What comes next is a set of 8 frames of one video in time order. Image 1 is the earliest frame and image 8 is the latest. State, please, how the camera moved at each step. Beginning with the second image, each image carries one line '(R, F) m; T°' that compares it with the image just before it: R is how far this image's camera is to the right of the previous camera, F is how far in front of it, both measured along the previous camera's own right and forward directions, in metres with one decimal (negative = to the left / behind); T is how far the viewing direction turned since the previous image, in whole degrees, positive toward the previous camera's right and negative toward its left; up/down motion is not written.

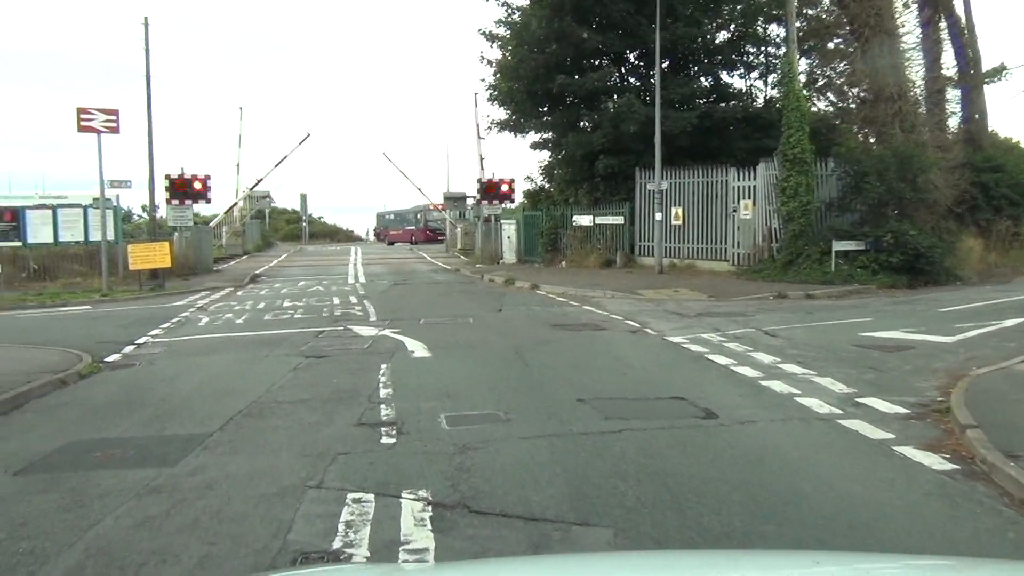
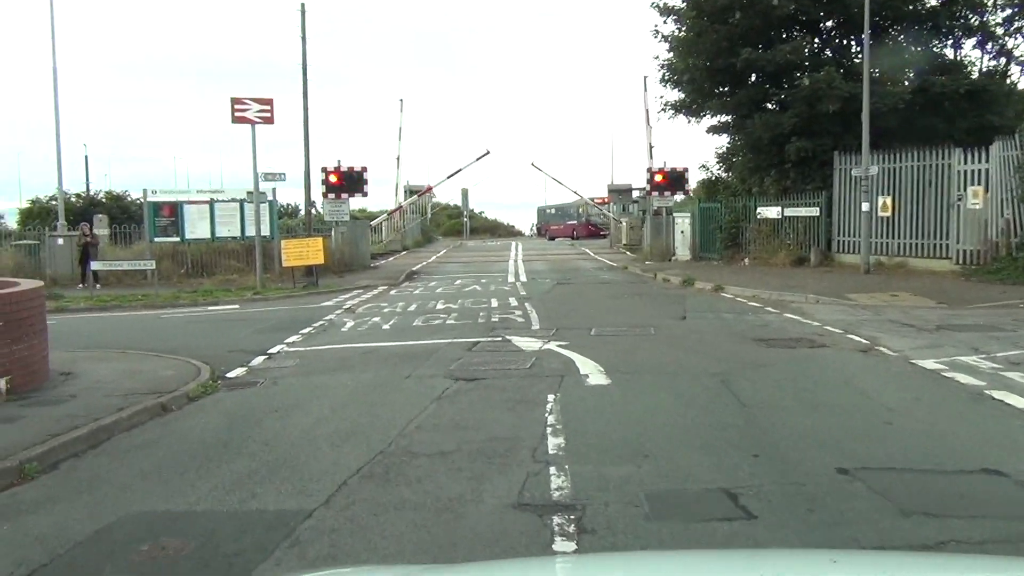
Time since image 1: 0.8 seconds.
(-0.4, +2.6) m; -10°
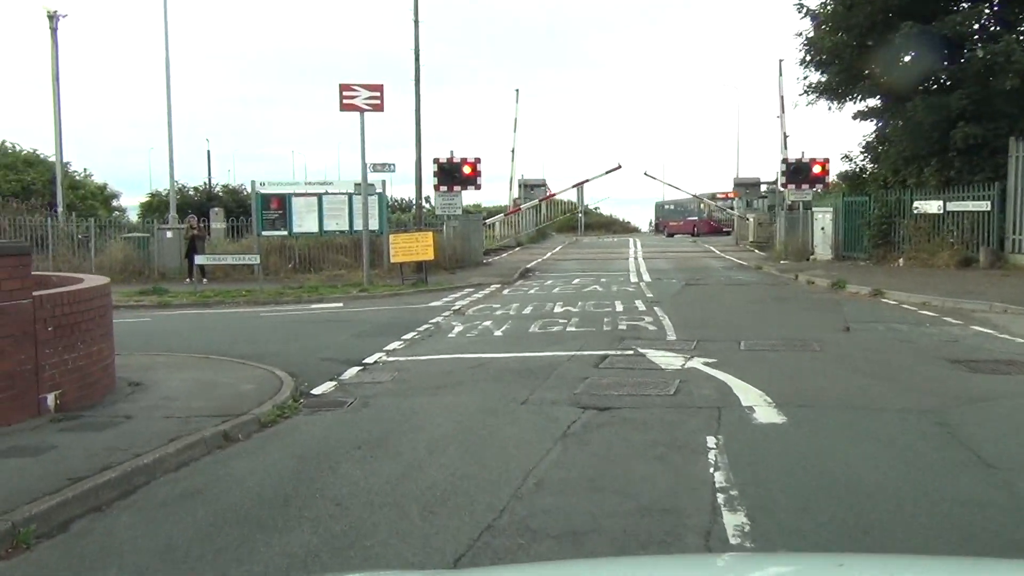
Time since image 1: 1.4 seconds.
(-0.3, +2.0) m; -7°
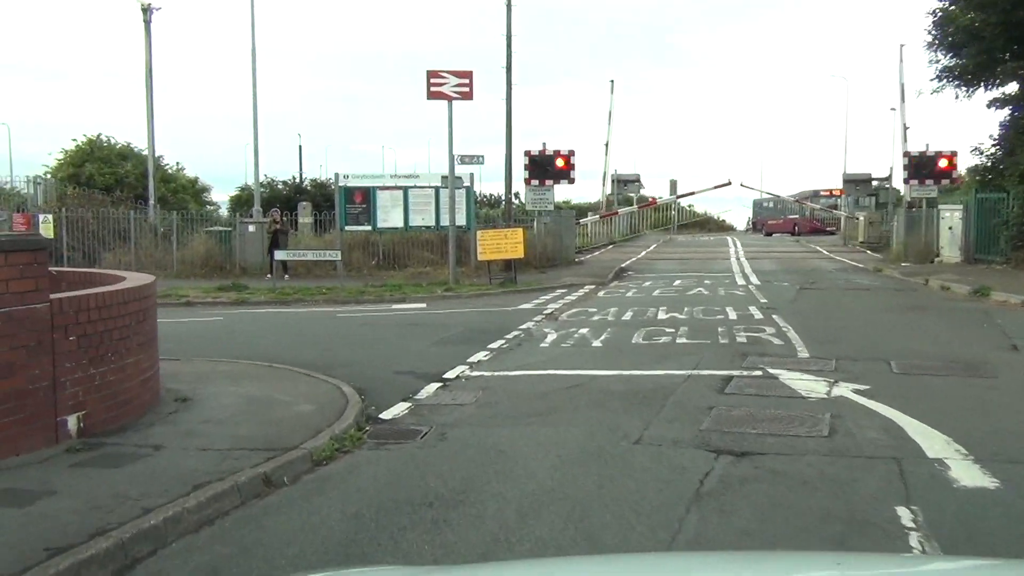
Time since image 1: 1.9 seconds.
(-0.2, +1.6) m; -5°
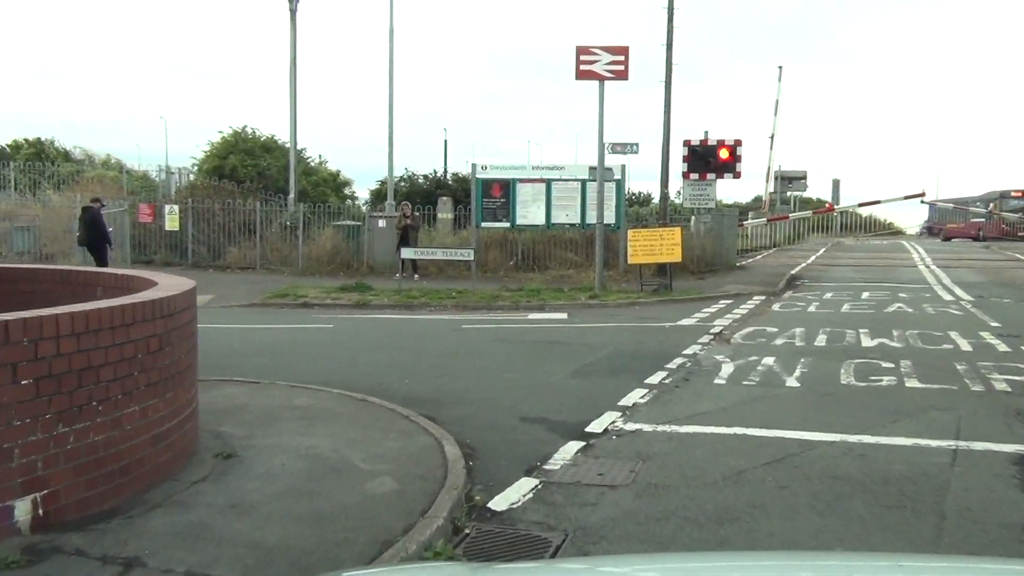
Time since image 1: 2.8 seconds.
(-0.2, +2.8) m; -9°
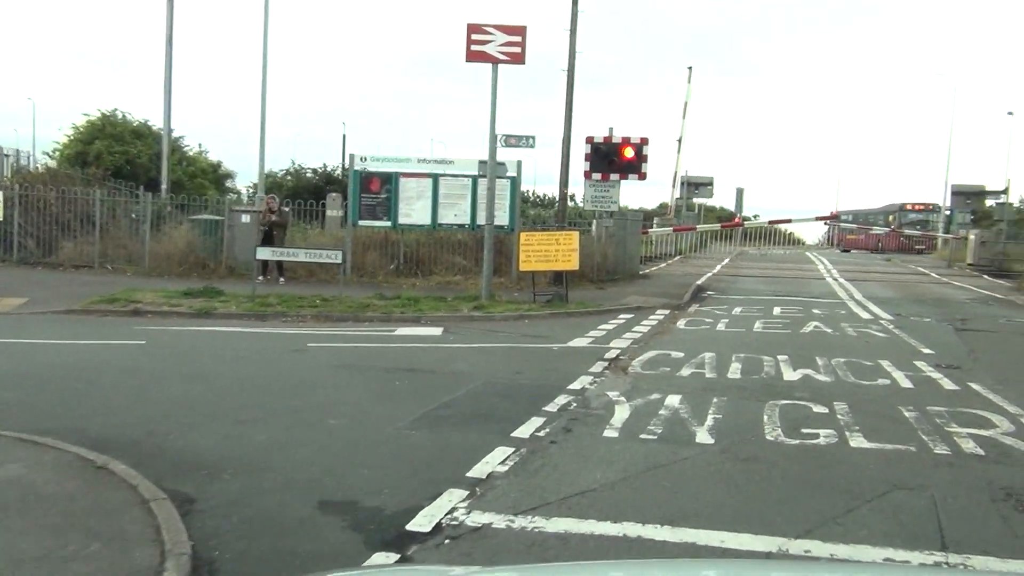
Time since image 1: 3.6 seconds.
(+0.6, +2.4) m; +6°
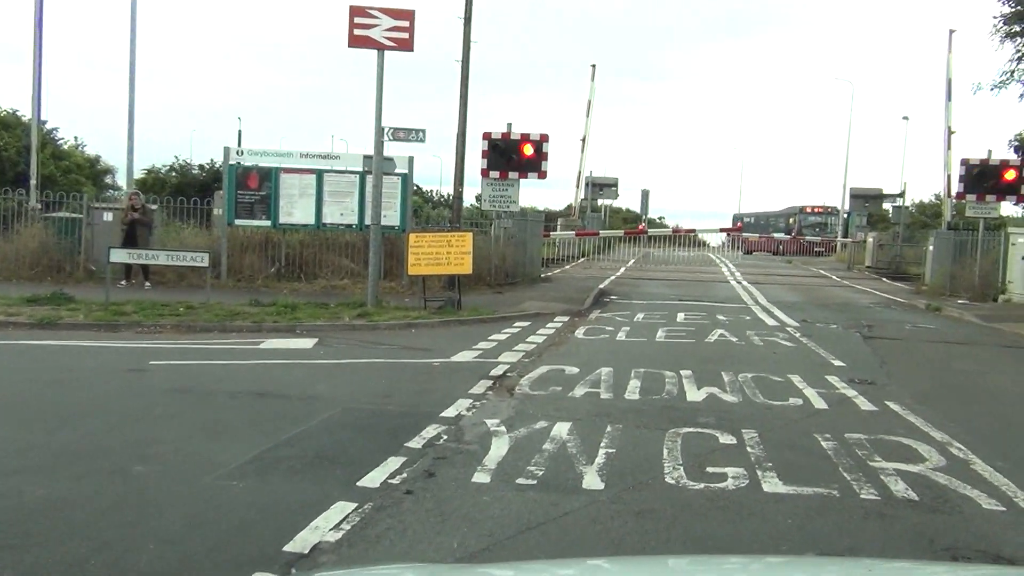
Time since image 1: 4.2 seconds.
(+0.4, +1.3) m; +6°
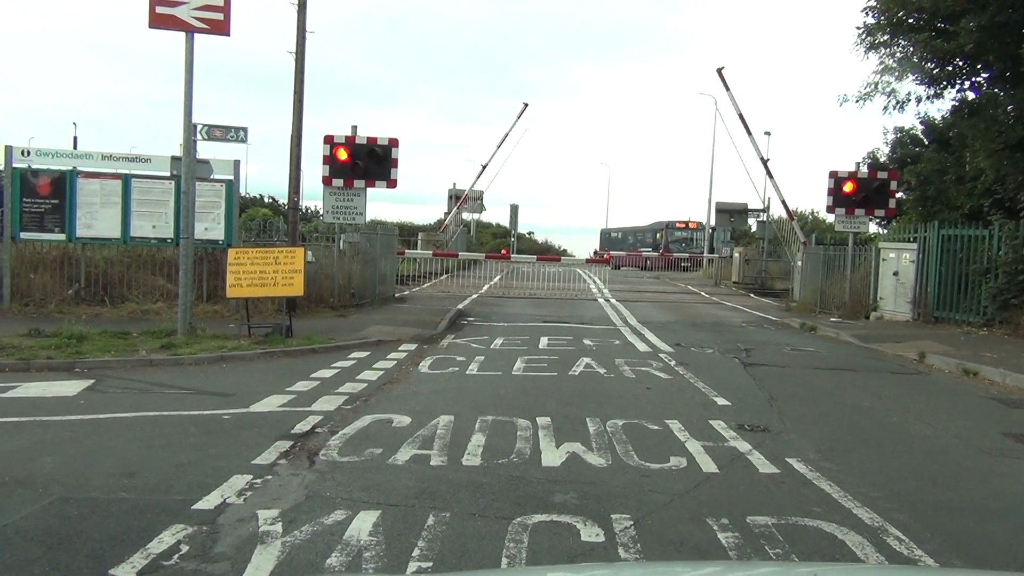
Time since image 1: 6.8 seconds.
(+0.5, +2.1) m; +8°
